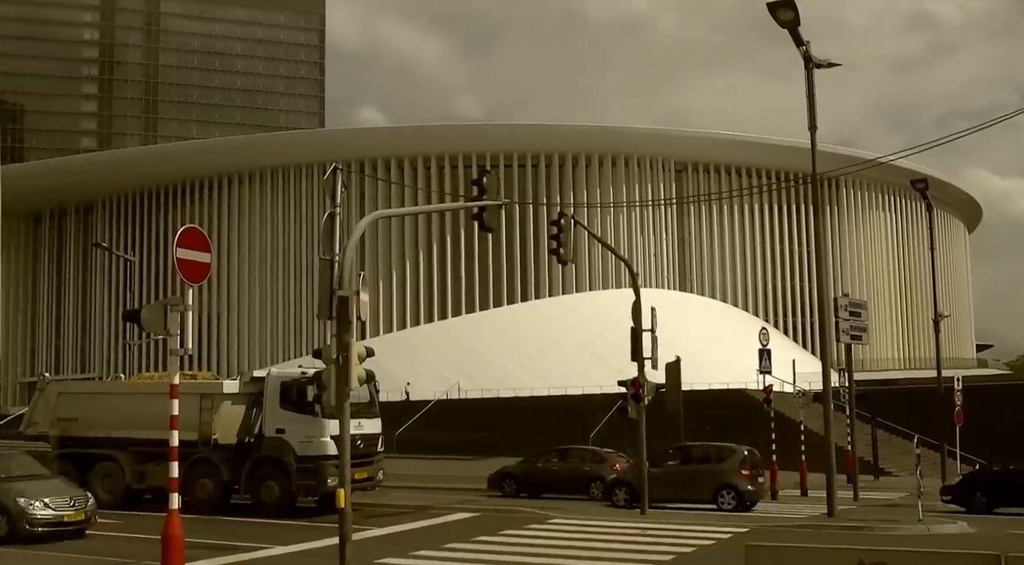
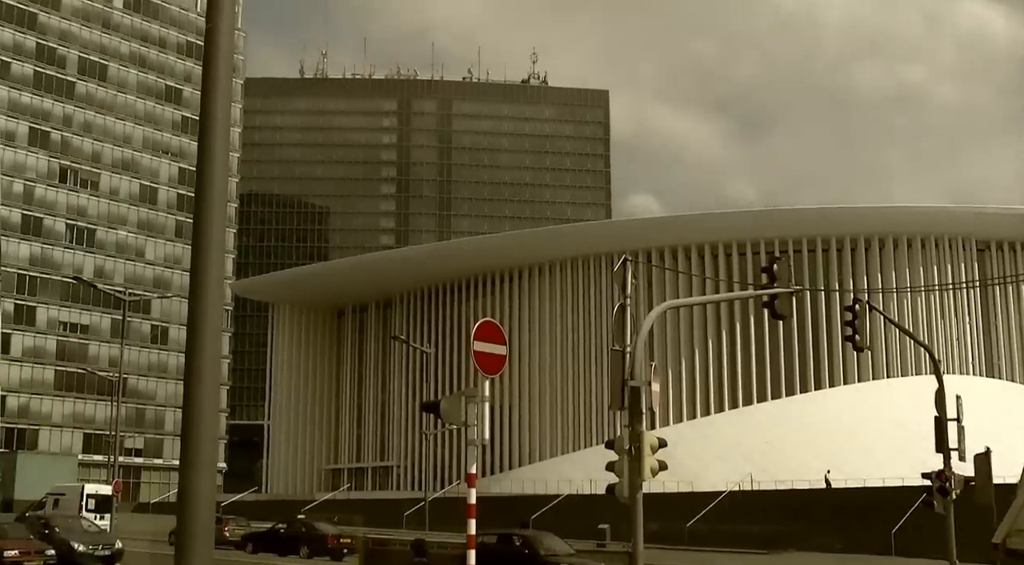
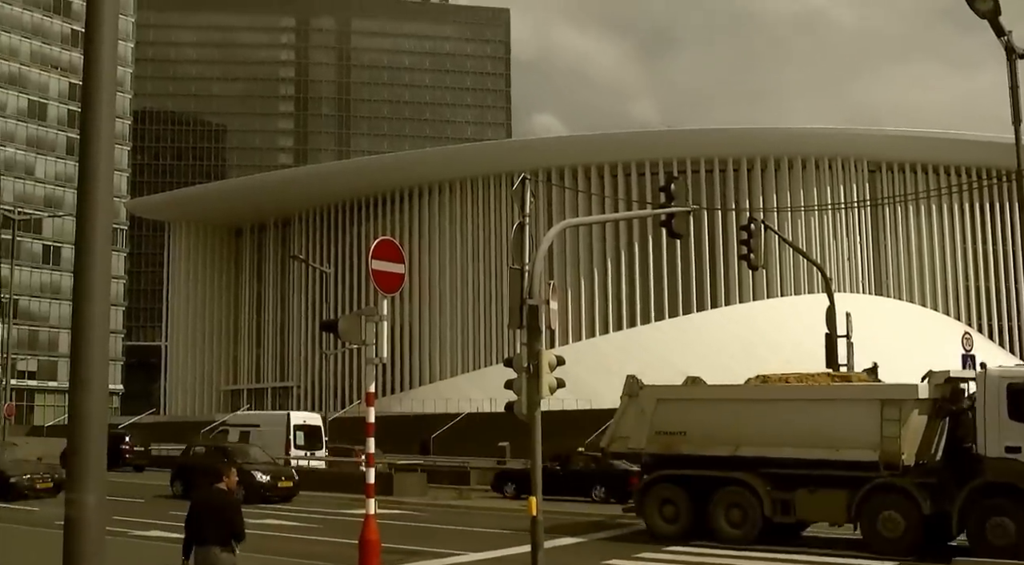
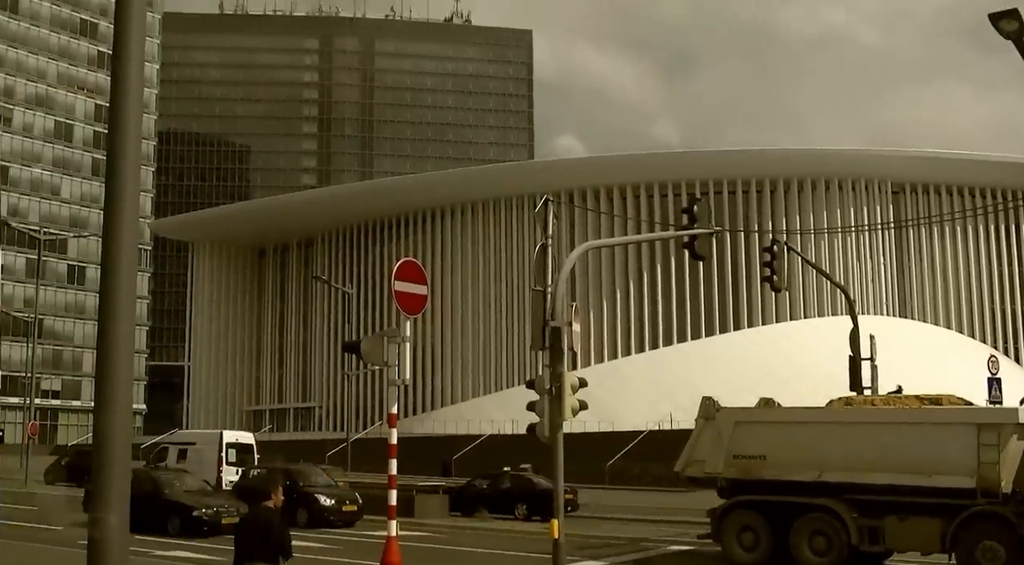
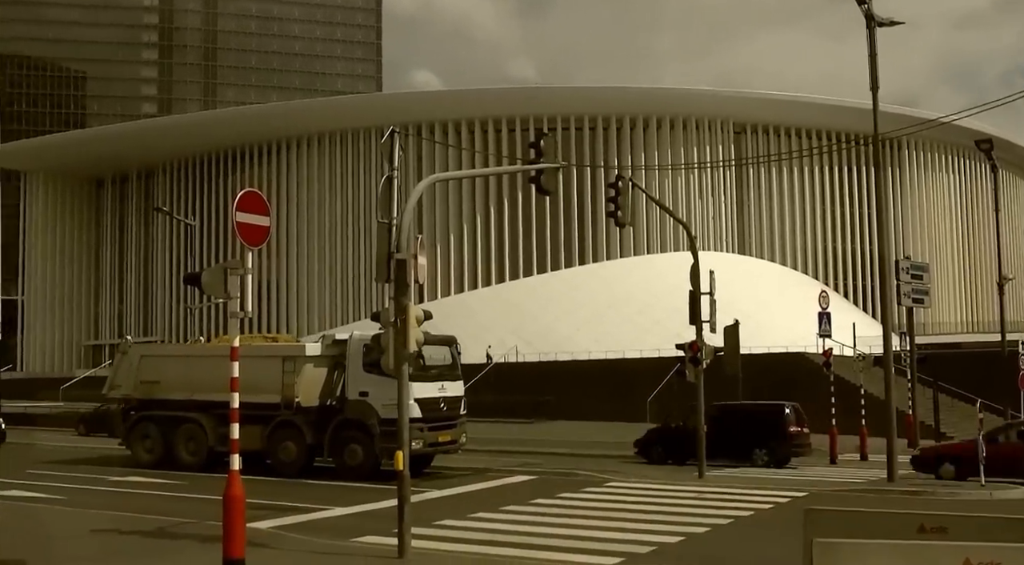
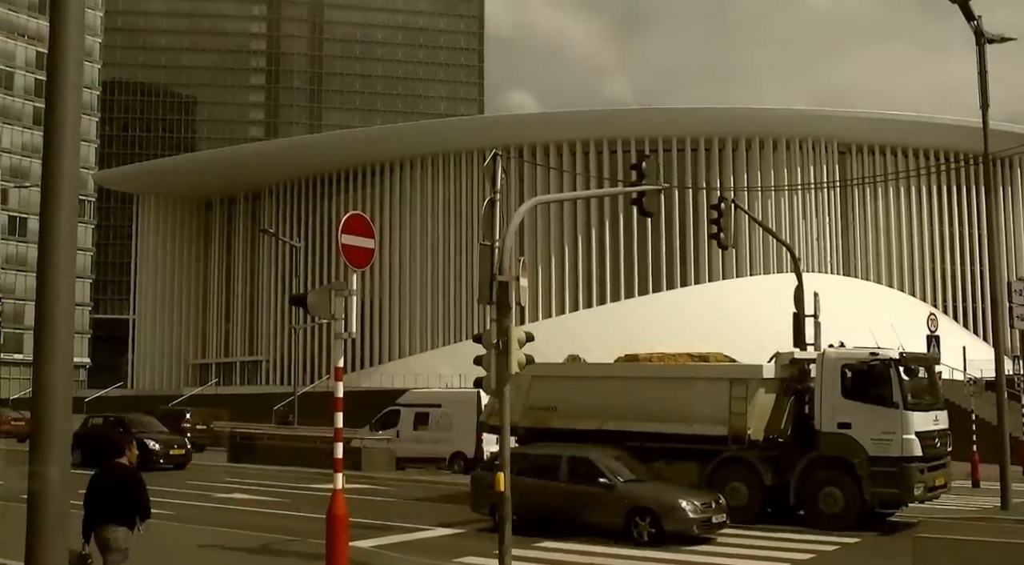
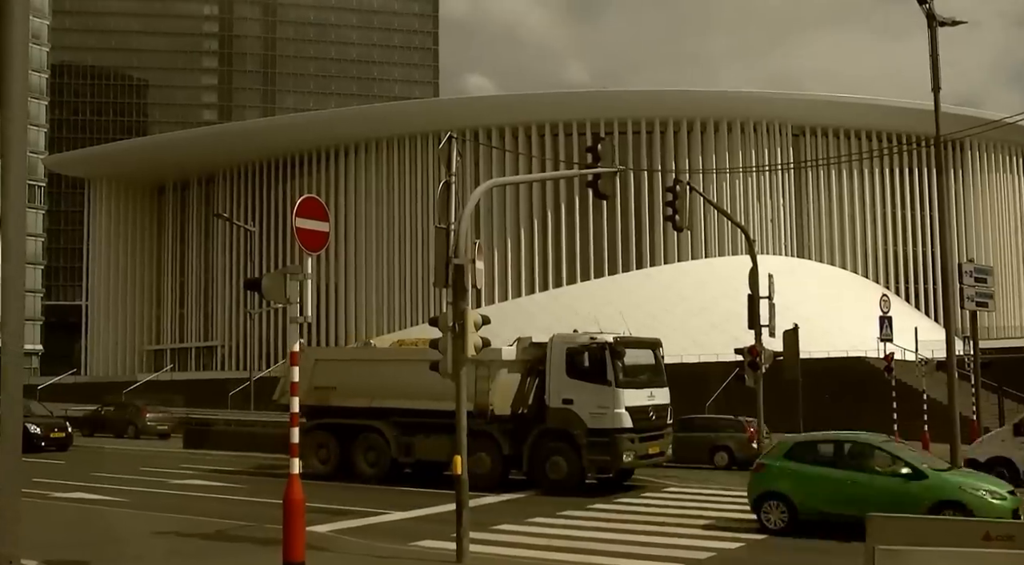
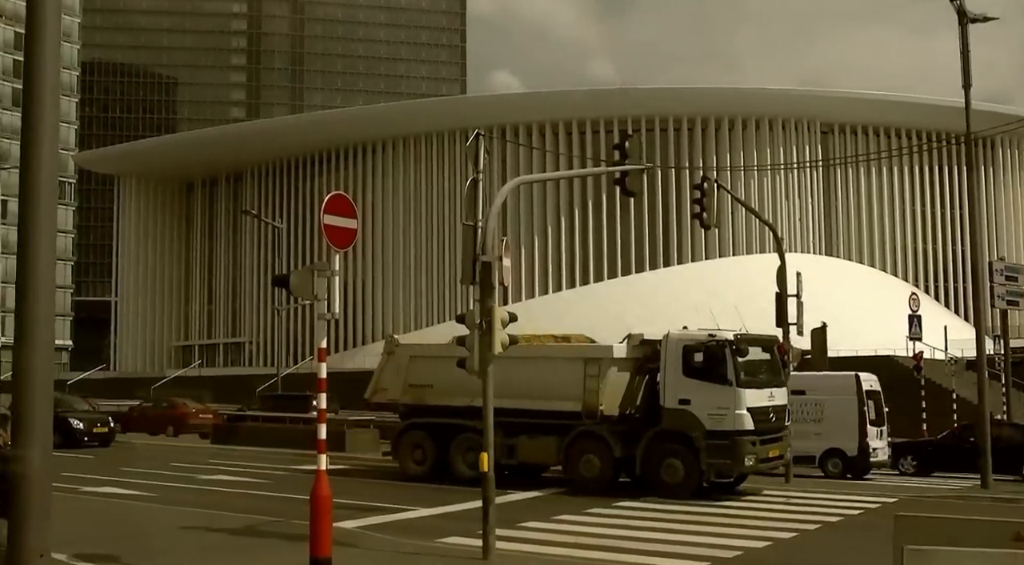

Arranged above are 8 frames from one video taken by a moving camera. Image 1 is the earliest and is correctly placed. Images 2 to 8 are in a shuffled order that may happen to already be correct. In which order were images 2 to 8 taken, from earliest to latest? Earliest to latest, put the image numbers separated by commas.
5, 7, 8, 6, 3, 4, 2
